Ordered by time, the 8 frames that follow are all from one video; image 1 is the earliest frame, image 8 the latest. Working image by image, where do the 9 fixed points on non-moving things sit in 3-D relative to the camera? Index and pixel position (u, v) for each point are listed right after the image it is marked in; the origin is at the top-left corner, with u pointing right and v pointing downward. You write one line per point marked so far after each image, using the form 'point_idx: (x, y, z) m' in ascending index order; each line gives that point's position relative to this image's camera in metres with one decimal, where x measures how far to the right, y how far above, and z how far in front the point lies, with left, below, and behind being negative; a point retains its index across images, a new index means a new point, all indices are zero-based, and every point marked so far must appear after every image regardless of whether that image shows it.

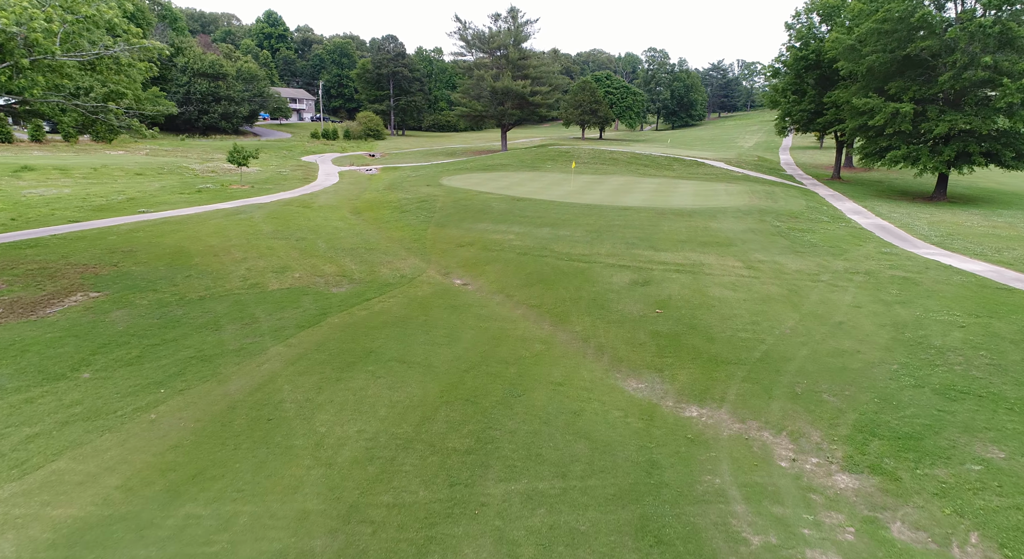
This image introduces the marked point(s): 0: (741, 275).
0: (+5.9, +0.1, +12.6) m
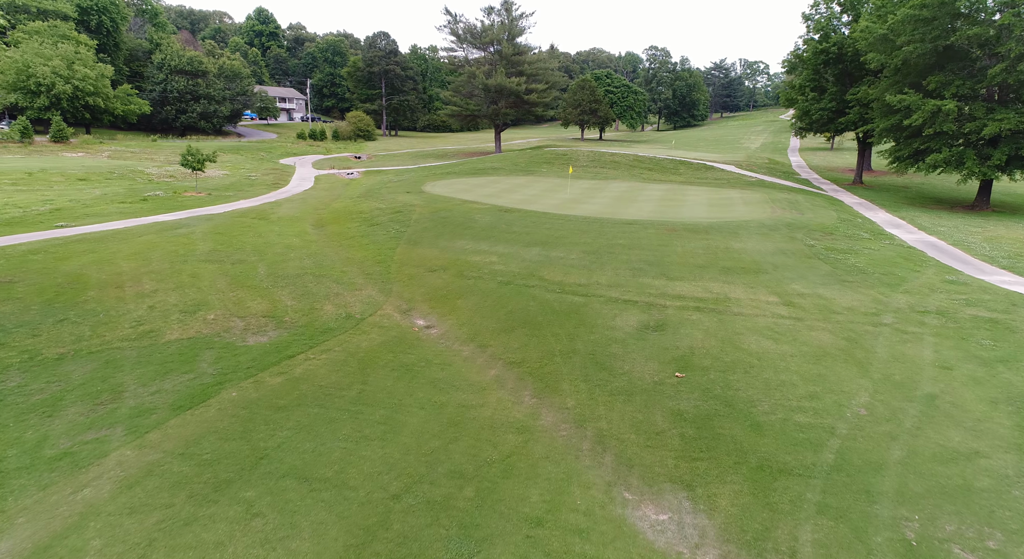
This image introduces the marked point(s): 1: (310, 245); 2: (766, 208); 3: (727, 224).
0: (+5.4, -0.7, +9.9) m
1: (-6.5, +1.1, +15.4) m
2: (+10.0, +2.8, +19.2) m
3: (+7.2, +1.8, +16.2) m
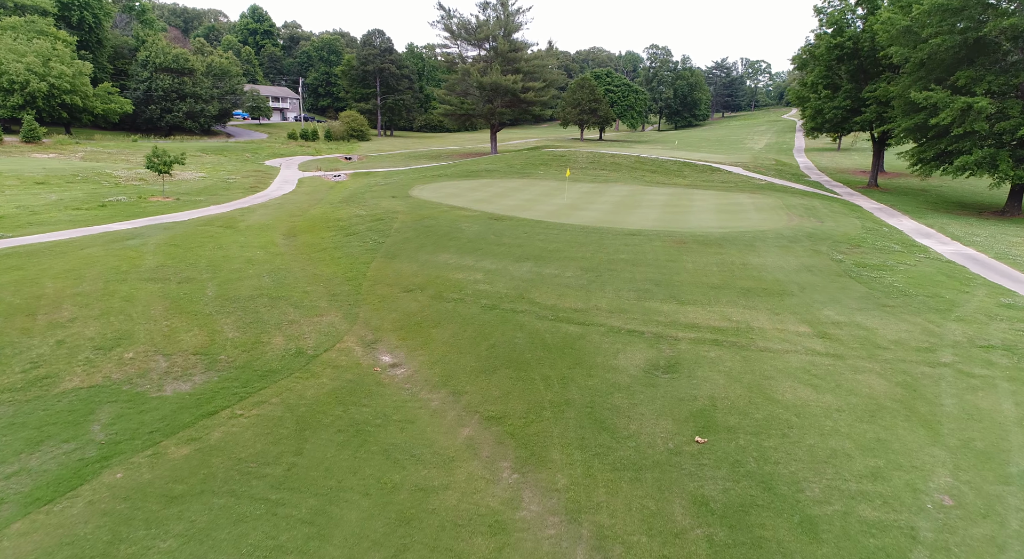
0: (+5.1, -1.2, +8.3) m
1: (-6.8, +0.6, +13.8) m
2: (+9.7, +2.3, +17.5) m
3: (+6.8, +1.4, +14.5) m
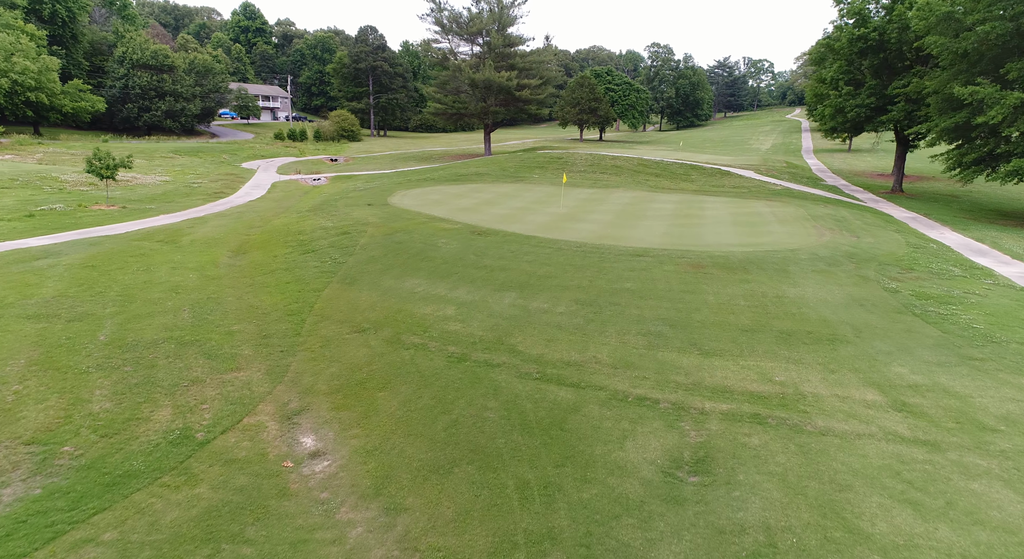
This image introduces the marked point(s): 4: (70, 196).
0: (+4.7, -2.0, +5.9) m
1: (-7.2, -0.1, +11.5) m
2: (+9.3, +1.6, +15.2) m
3: (+6.4, +0.6, +12.2) m
4: (-17.4, +3.3, +19.0) m
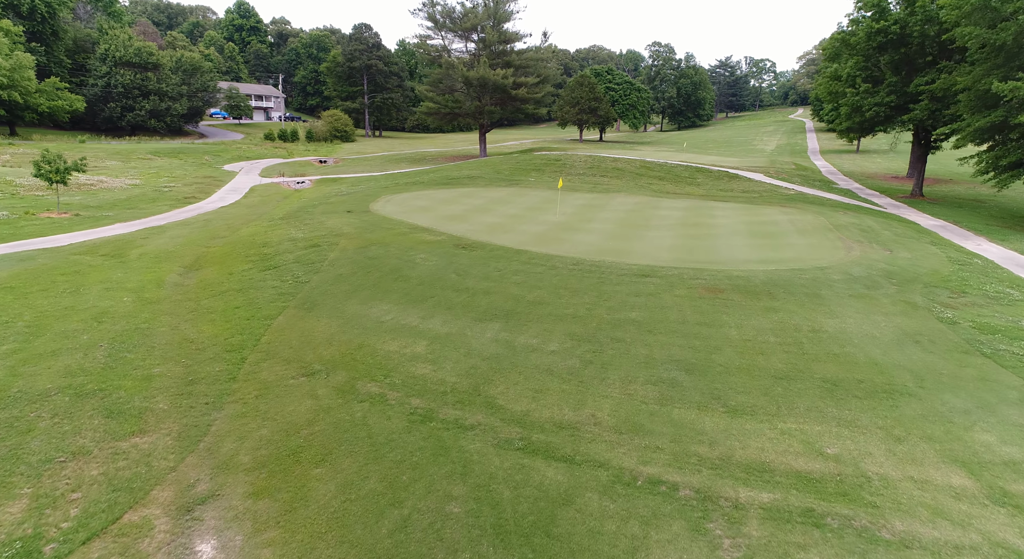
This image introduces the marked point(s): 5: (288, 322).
0: (+4.4, -2.5, +4.3) m
1: (-7.5, -0.6, +9.8) m
2: (+9.0, +1.1, +13.6) m
3: (+6.1, +0.1, +10.5) m
4: (-17.7, +2.8, +17.3) m
5: (-4.4, -0.8, +9.5) m
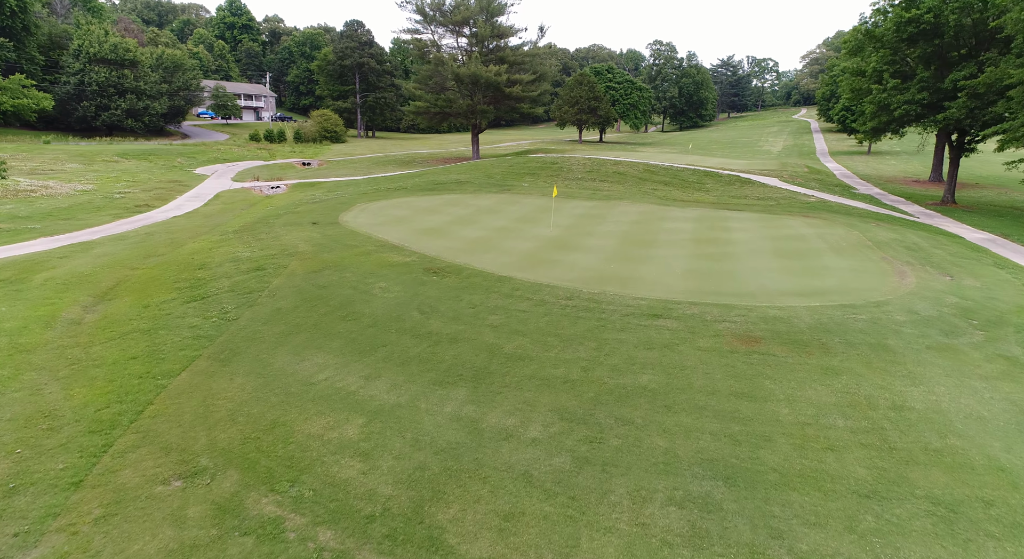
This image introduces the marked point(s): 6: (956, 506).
0: (+4.0, -3.1, +2.0) m
1: (-7.9, -1.3, +7.6) m
2: (+8.6, +0.4, +11.3) m
3: (+5.7, -0.6, +8.3) m
4: (-18.1, +2.1, +15.1) m
5: (-4.8, -1.5, +7.2) m
6: (+4.2, -2.1, +4.5) m
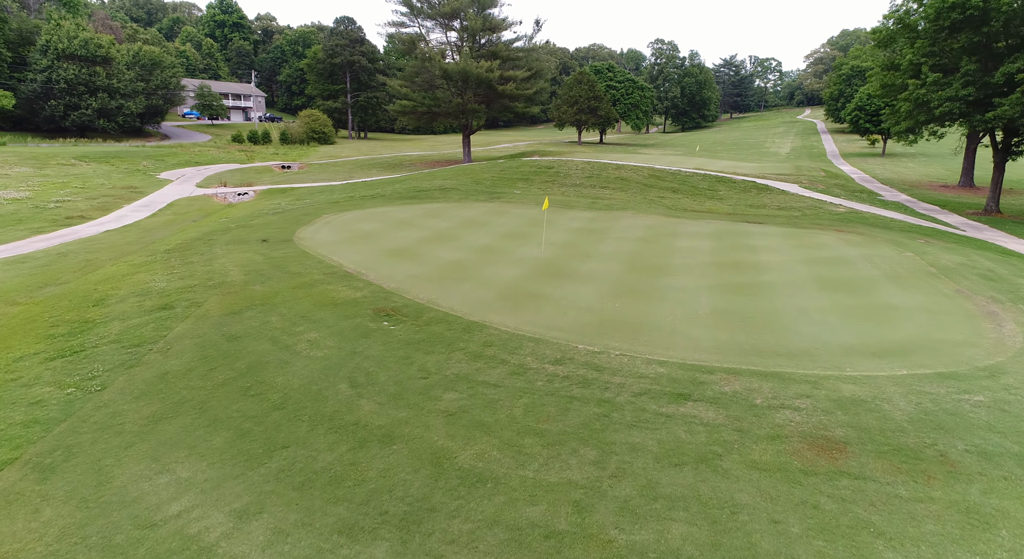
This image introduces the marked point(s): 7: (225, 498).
0: (+3.6, -3.9, -0.5) m
1: (-8.4, -2.1, +5.0) m
2: (+8.2, -0.4, +8.8) m
3: (+5.3, -1.3, +5.8) m
4: (-18.5, +1.3, +12.6) m
5: (-5.2, -2.3, +4.7) m
6: (+3.7, -2.9, +2.0) m
7: (-2.8, -2.1, +4.7) m
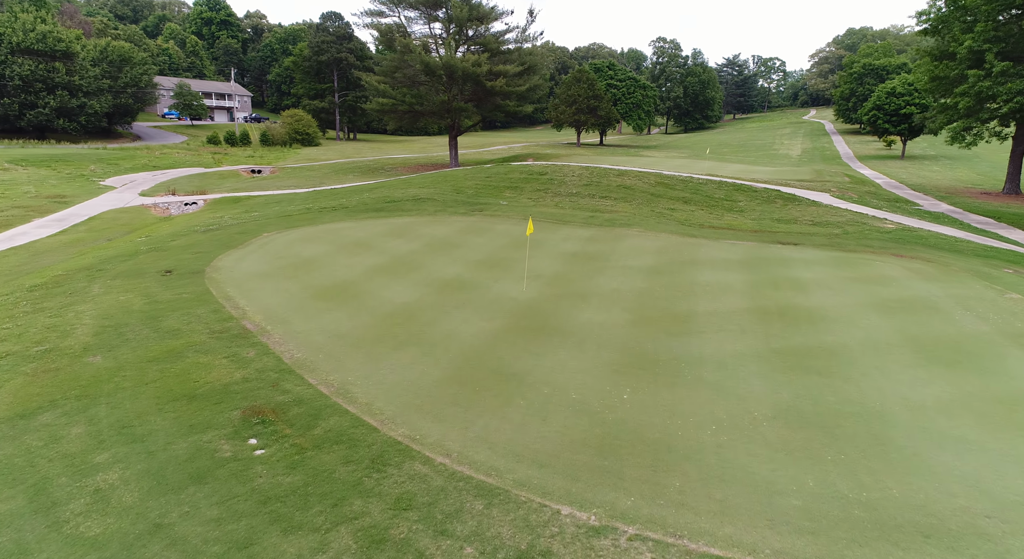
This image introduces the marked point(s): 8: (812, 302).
0: (+3.0, -4.8, -3.7) m
1: (-8.9, -3.0, +1.8) m
2: (+7.6, -1.4, +5.6) m
3: (+4.7, -2.3, +2.6) m
4: (-19.1, +0.3, +9.4) m
5: (-5.8, -3.2, +1.5) m
6: (+3.2, -3.8, -1.2) m
7: (-3.4, -3.0, +1.5) m
8: (+5.8, -0.4, +9.1) m
